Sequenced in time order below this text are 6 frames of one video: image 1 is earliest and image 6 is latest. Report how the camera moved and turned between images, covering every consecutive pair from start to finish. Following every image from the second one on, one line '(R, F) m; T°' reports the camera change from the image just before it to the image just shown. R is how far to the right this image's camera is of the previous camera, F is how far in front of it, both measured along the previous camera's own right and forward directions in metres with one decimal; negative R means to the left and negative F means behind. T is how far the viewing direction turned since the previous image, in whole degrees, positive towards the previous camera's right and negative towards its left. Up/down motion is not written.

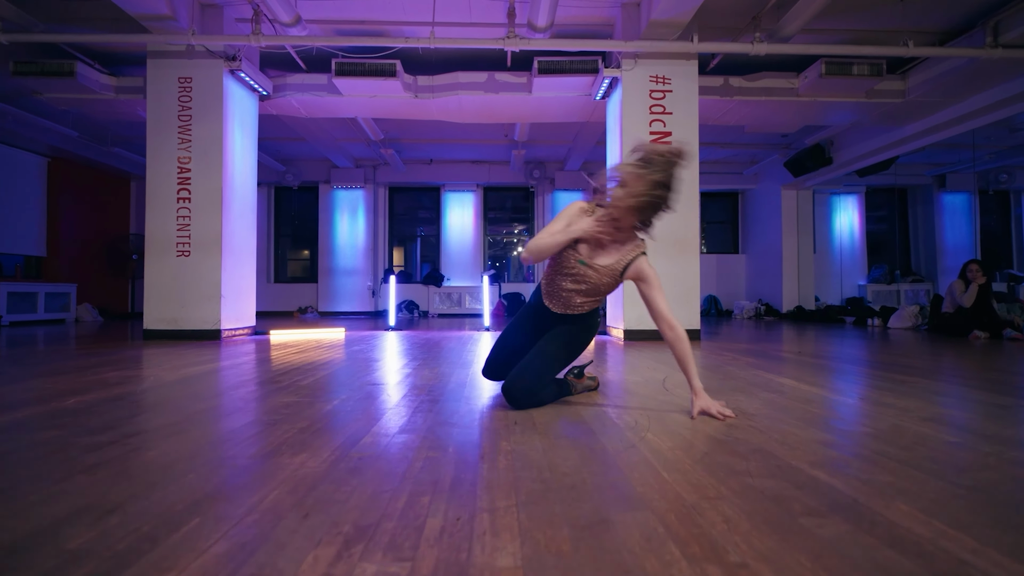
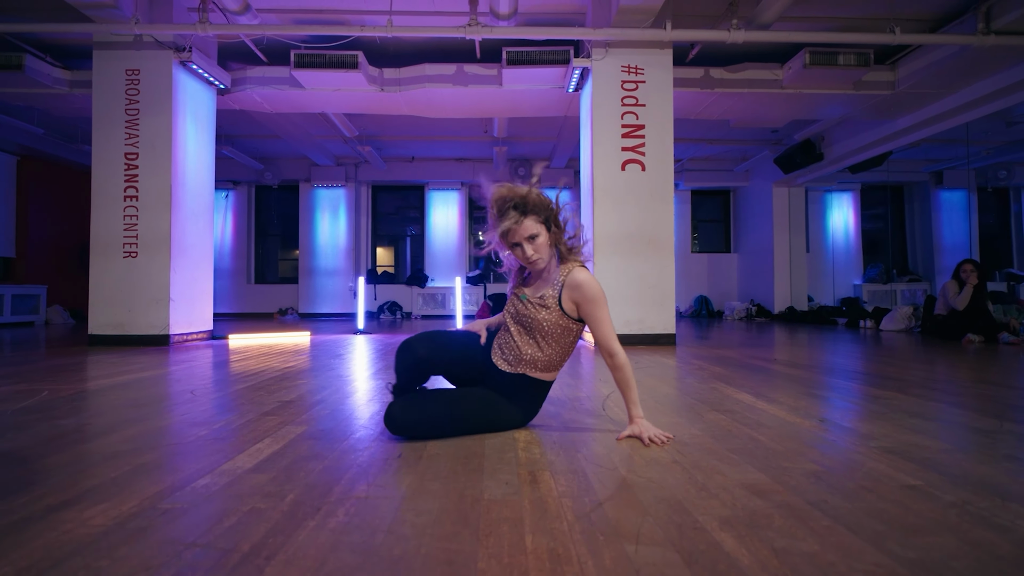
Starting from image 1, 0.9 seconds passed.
(+0.4, +0.3) m; 0°
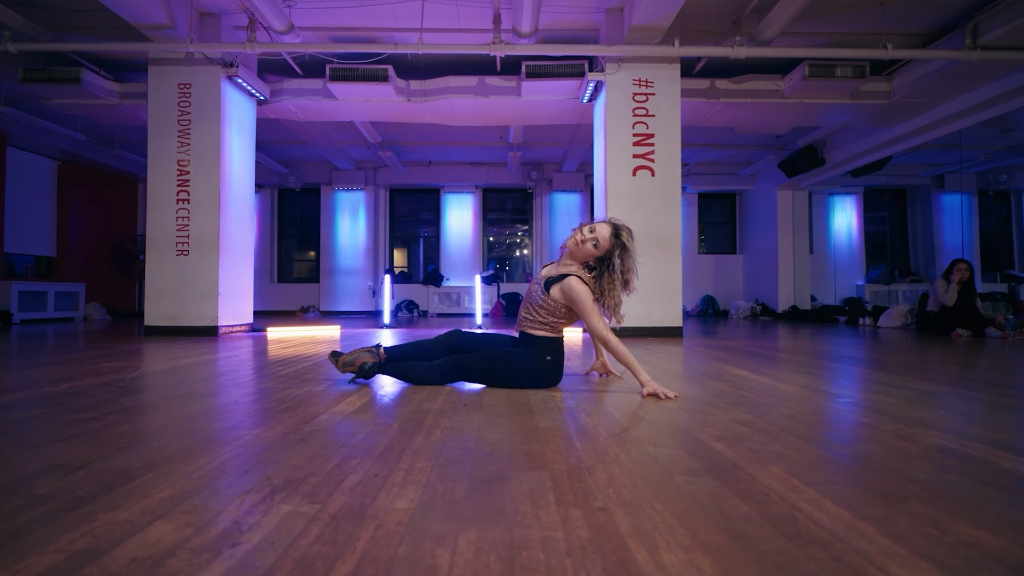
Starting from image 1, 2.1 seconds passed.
(-0.1, -0.4) m; -1°
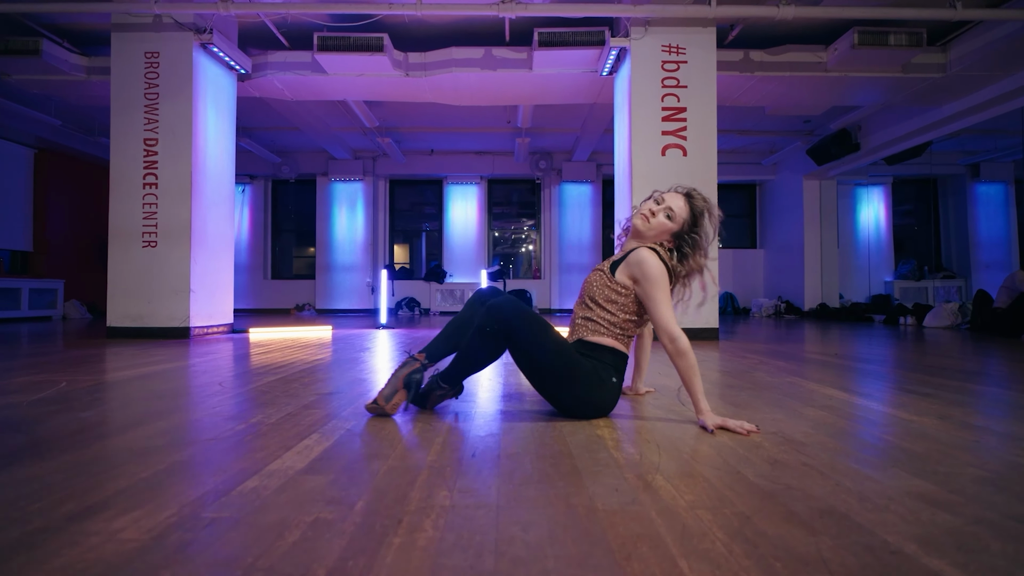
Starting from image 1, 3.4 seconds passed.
(-0.1, +0.7) m; 0°
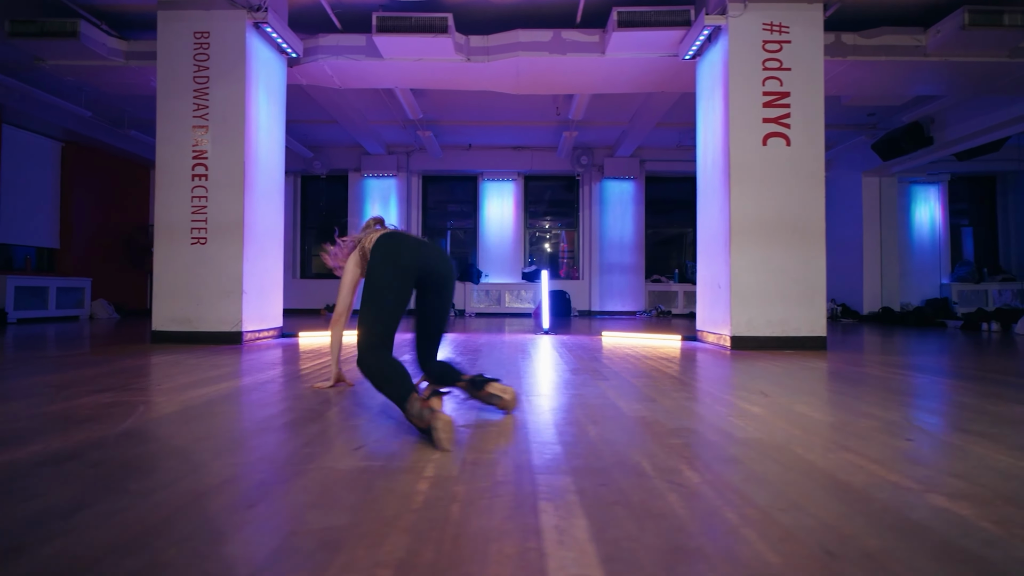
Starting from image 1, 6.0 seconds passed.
(-0.6, +0.4) m; -1°
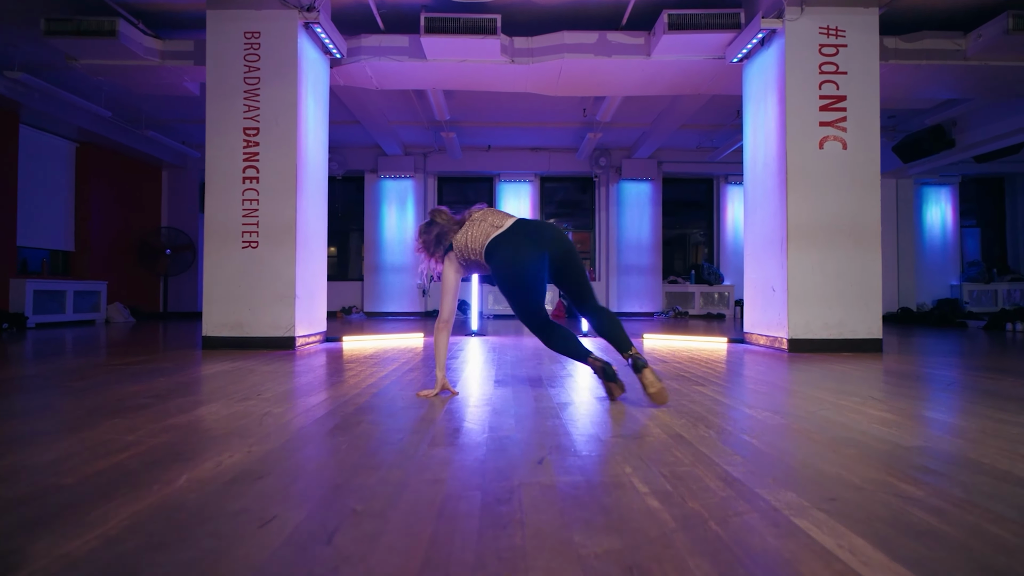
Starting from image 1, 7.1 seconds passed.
(-0.6, 0.0) m; +1°
